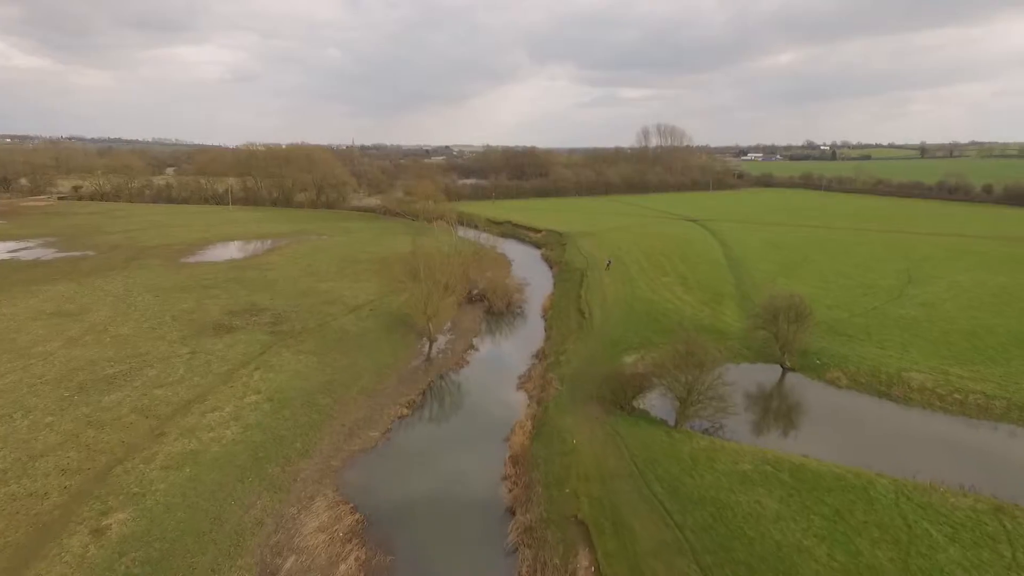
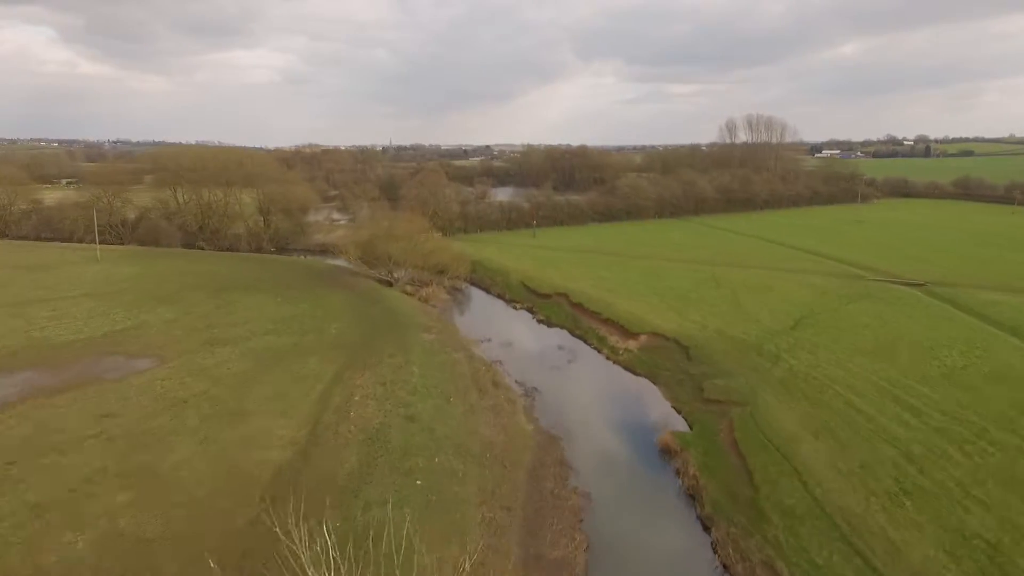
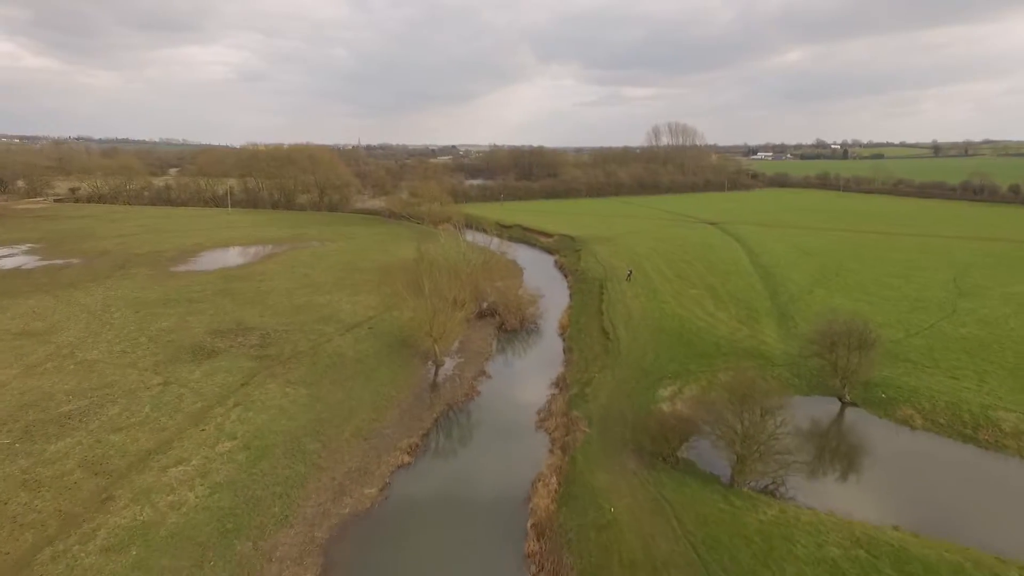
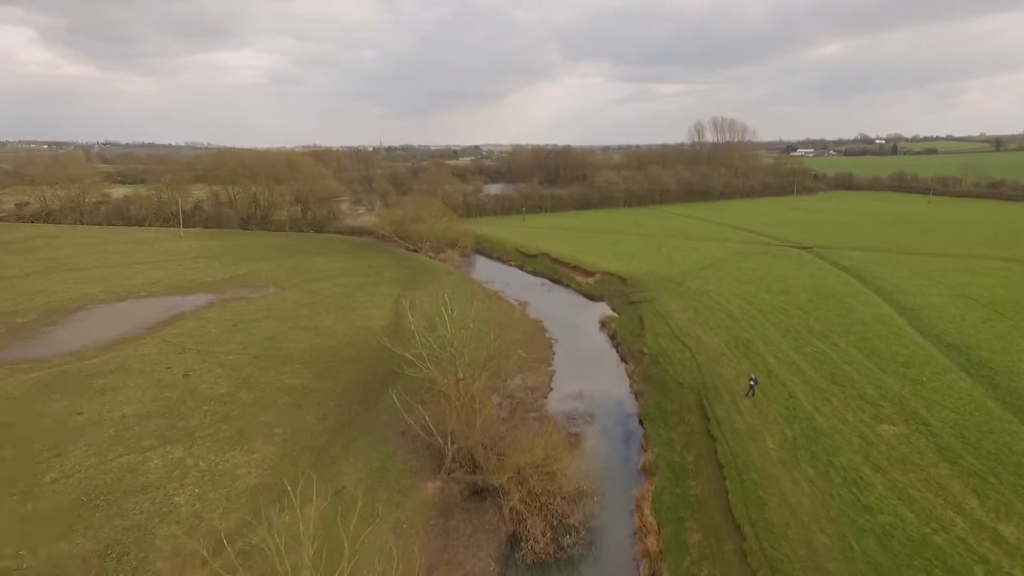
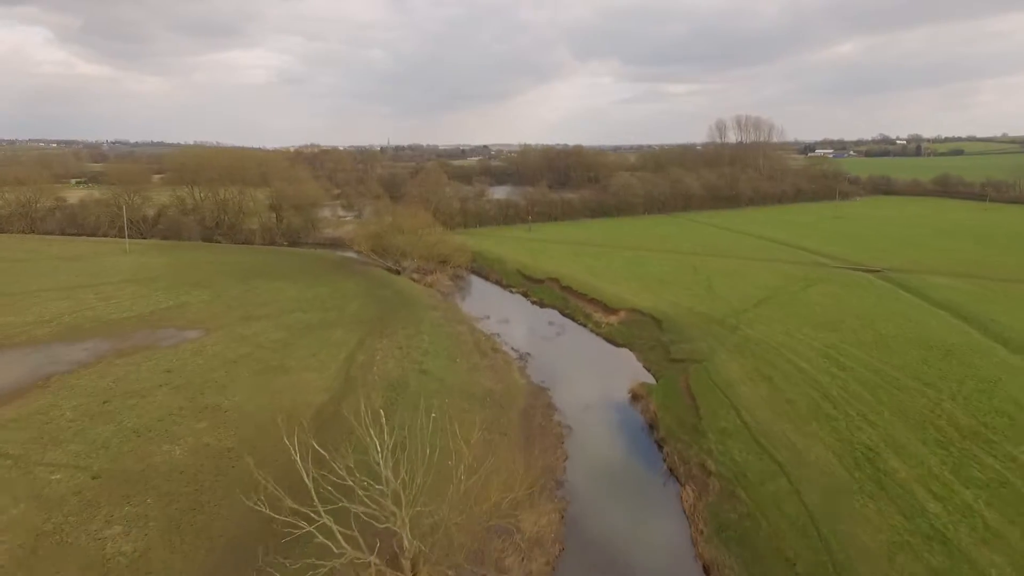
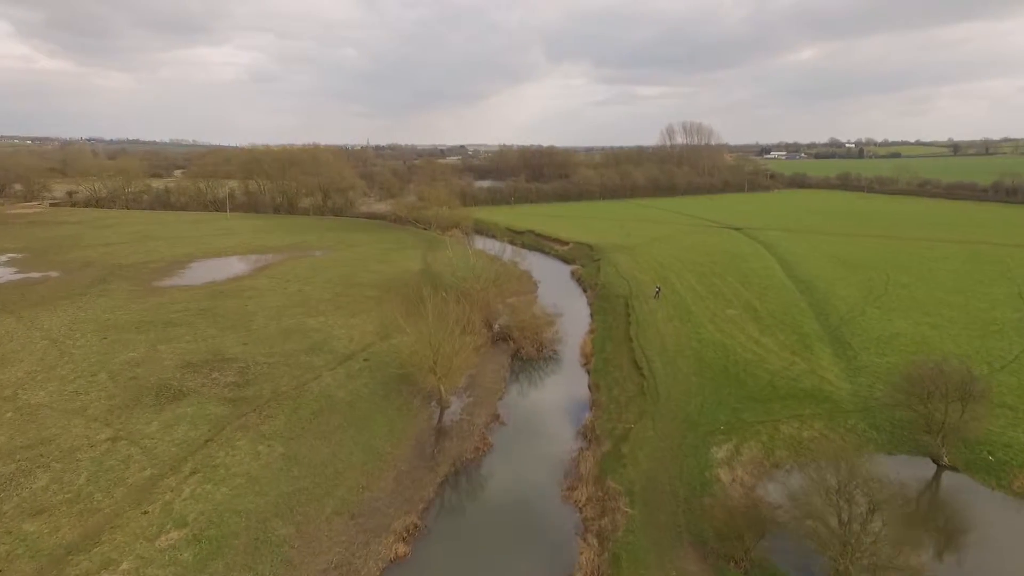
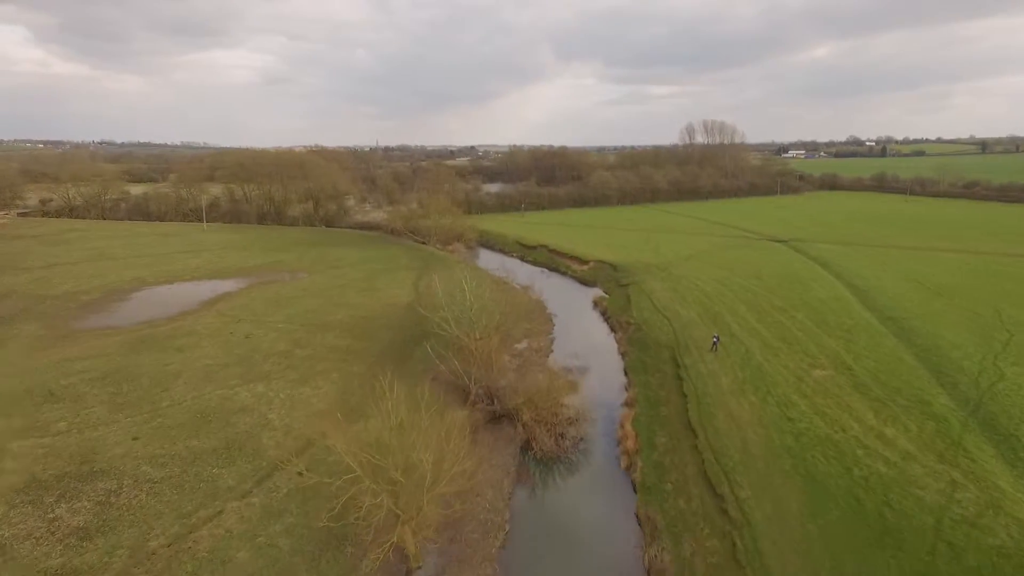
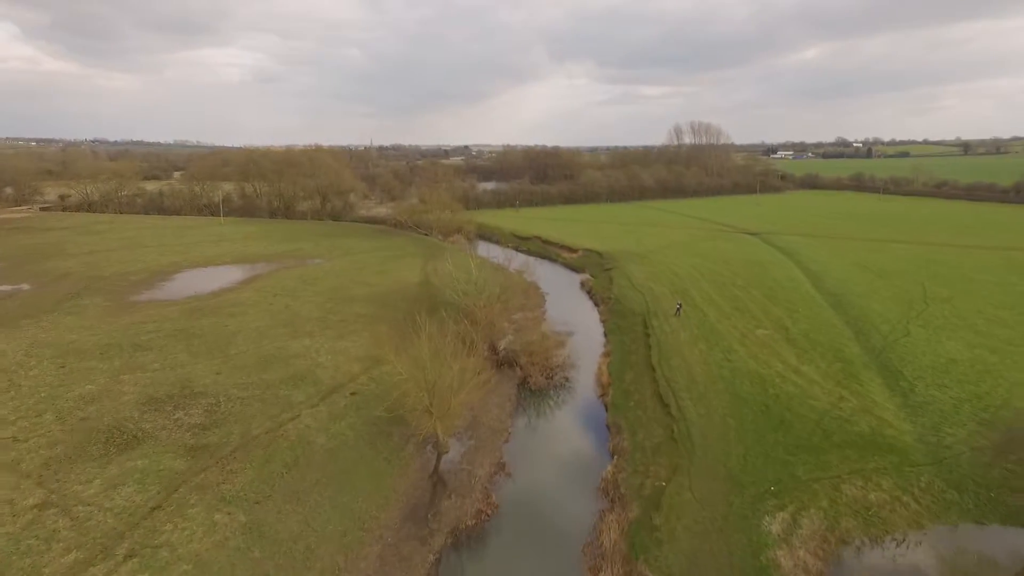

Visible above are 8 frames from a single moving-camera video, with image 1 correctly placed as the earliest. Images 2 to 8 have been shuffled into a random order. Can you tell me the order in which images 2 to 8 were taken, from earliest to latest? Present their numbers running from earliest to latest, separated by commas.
3, 6, 8, 7, 4, 5, 2
